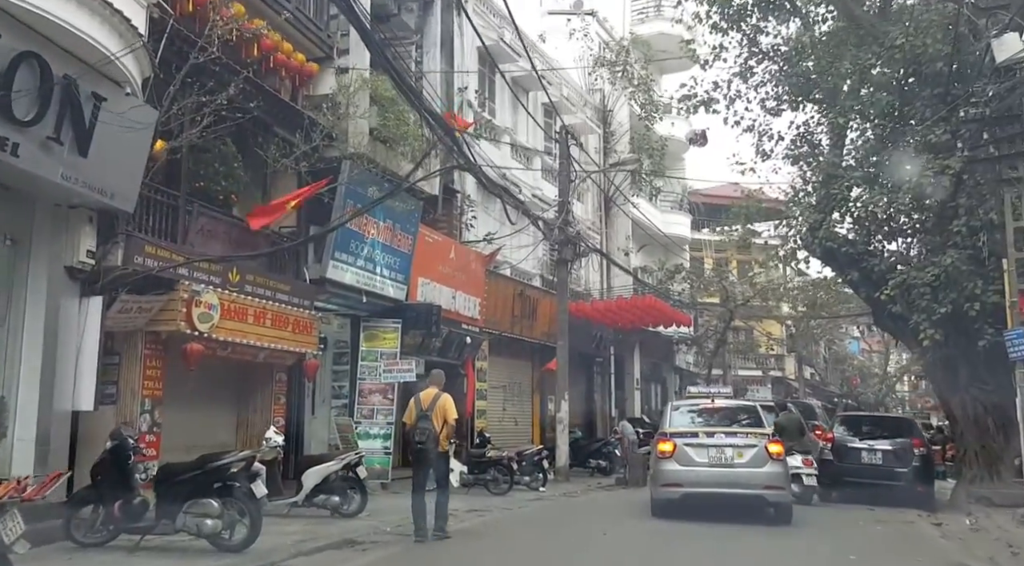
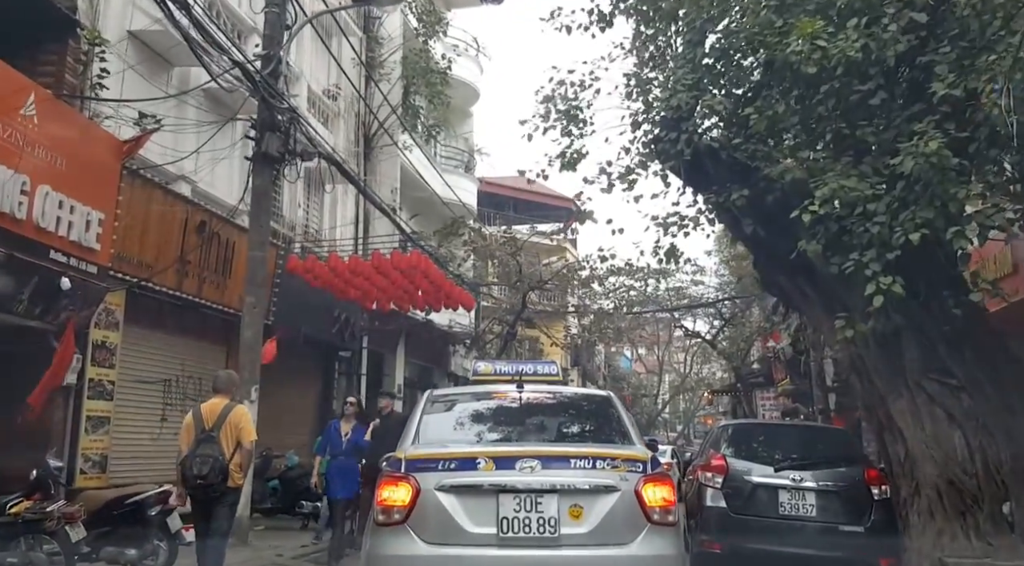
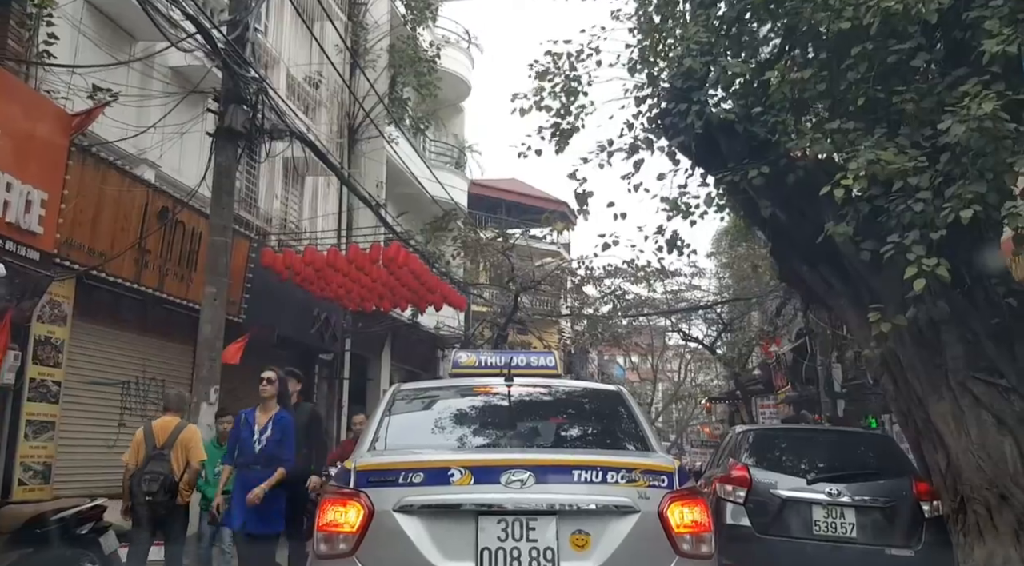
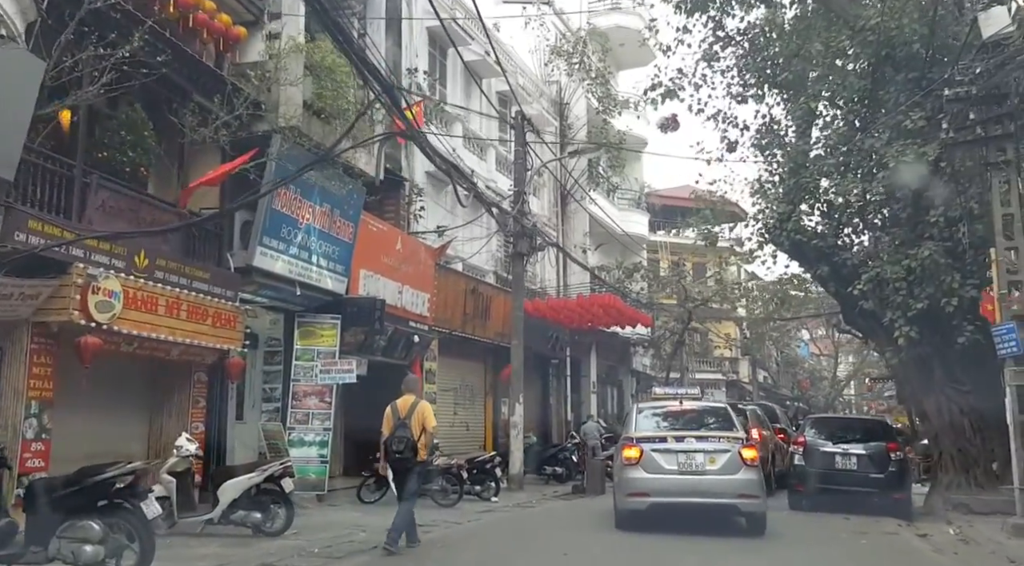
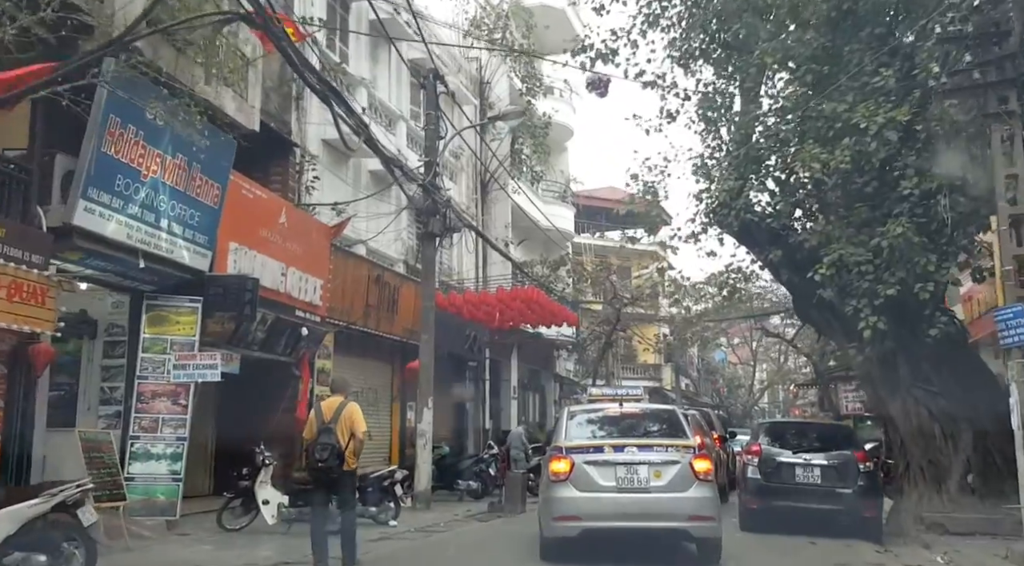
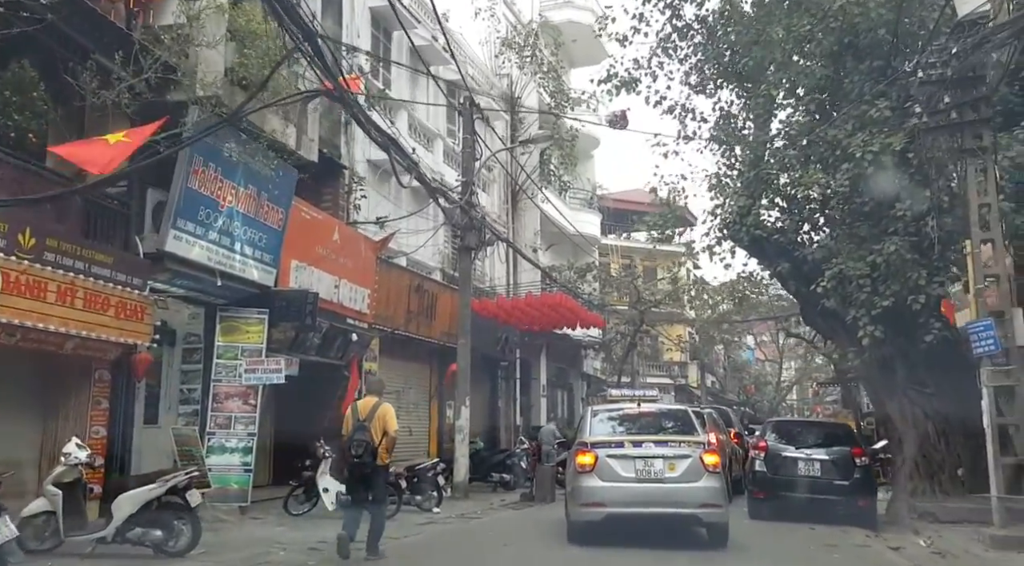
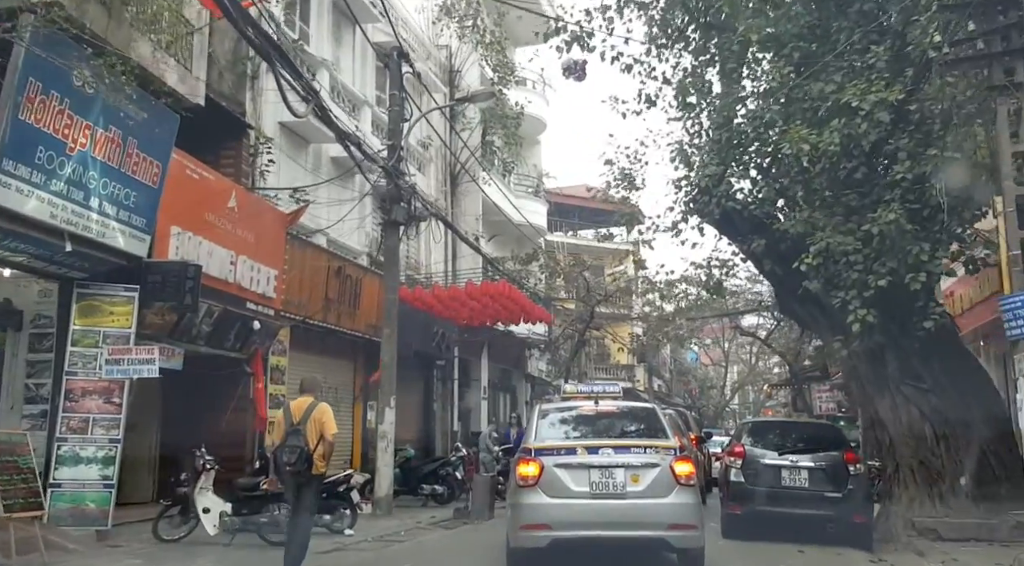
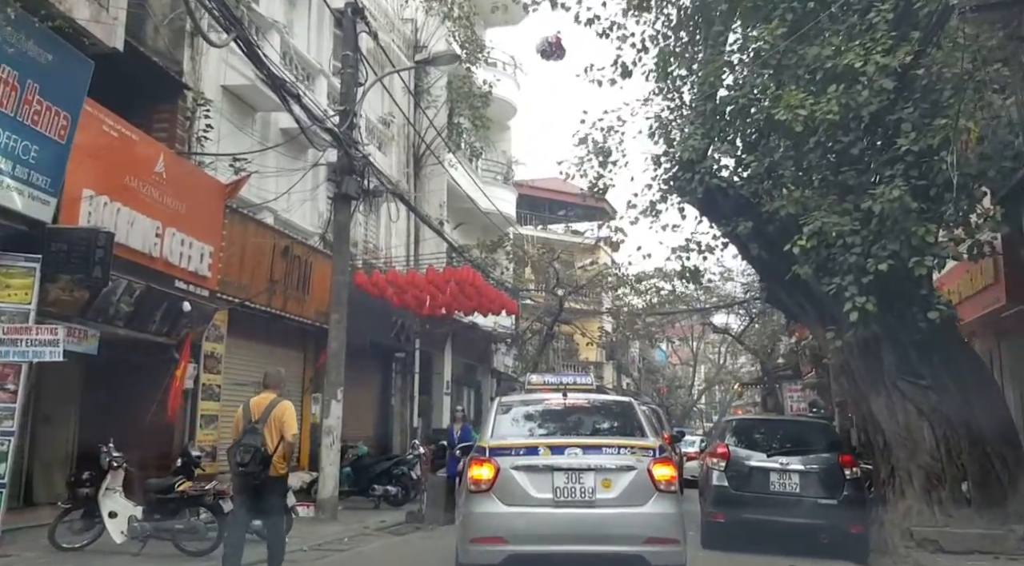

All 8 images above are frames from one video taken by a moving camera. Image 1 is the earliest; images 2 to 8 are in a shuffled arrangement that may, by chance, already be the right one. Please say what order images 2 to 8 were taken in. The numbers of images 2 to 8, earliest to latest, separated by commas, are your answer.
4, 6, 5, 7, 8, 2, 3
